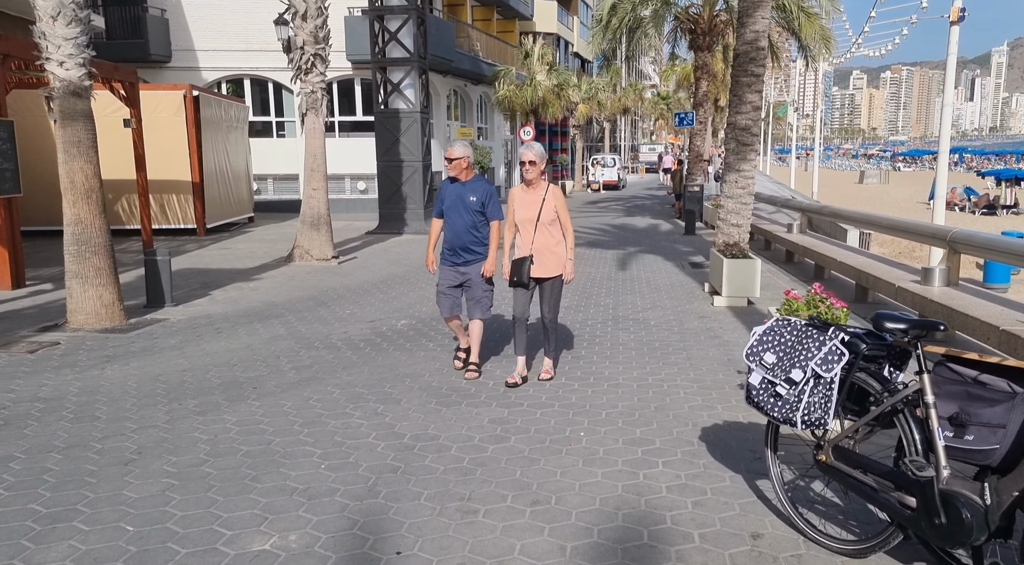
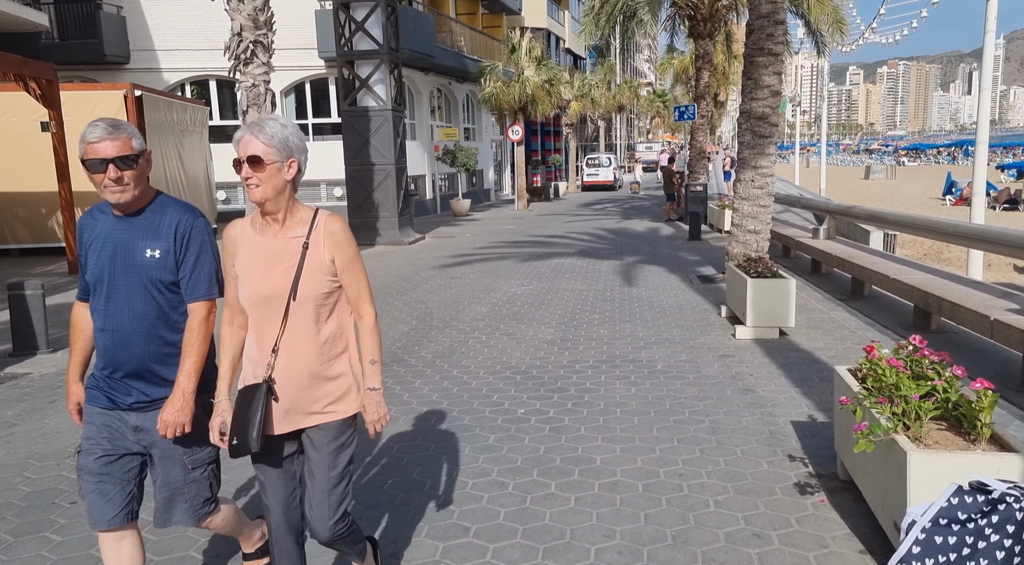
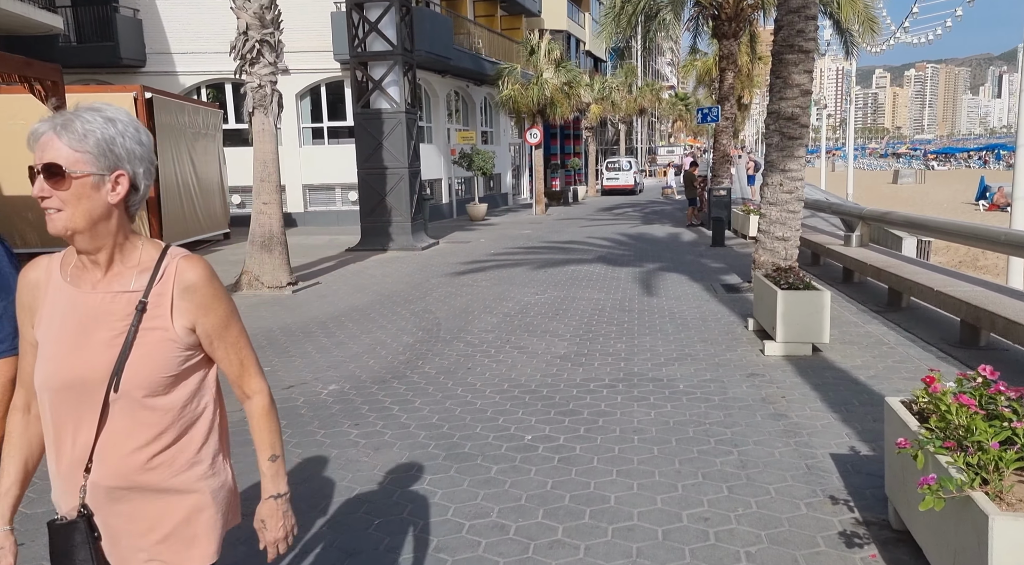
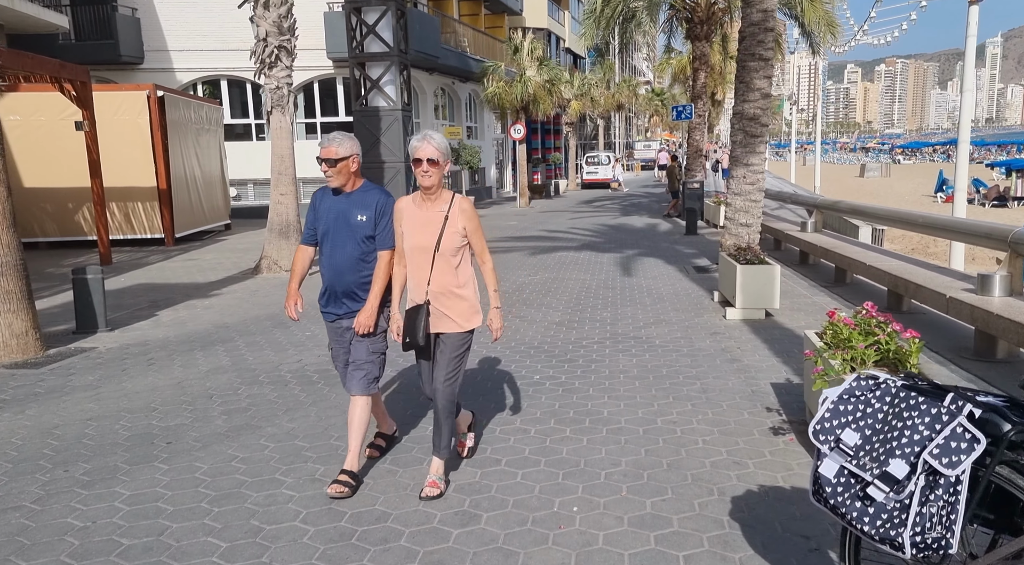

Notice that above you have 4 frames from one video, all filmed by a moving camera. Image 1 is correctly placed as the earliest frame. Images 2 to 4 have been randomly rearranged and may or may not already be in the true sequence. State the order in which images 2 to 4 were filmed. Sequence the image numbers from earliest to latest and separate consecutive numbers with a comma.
4, 2, 3
